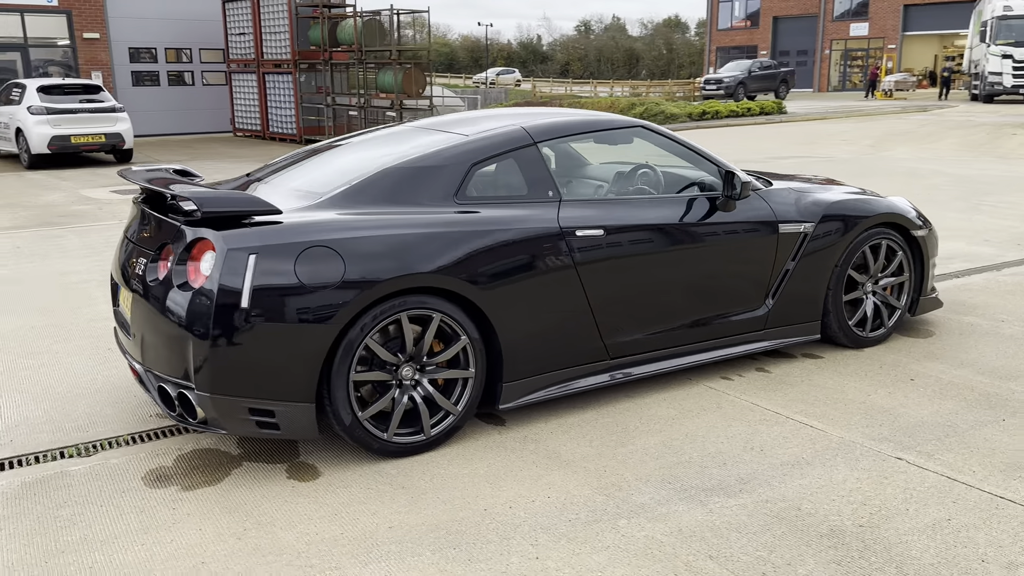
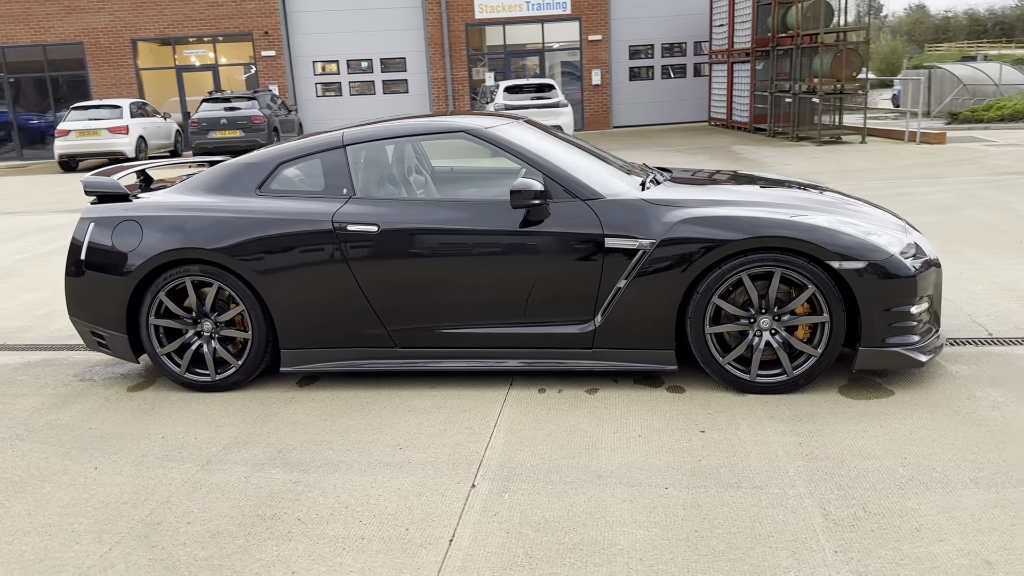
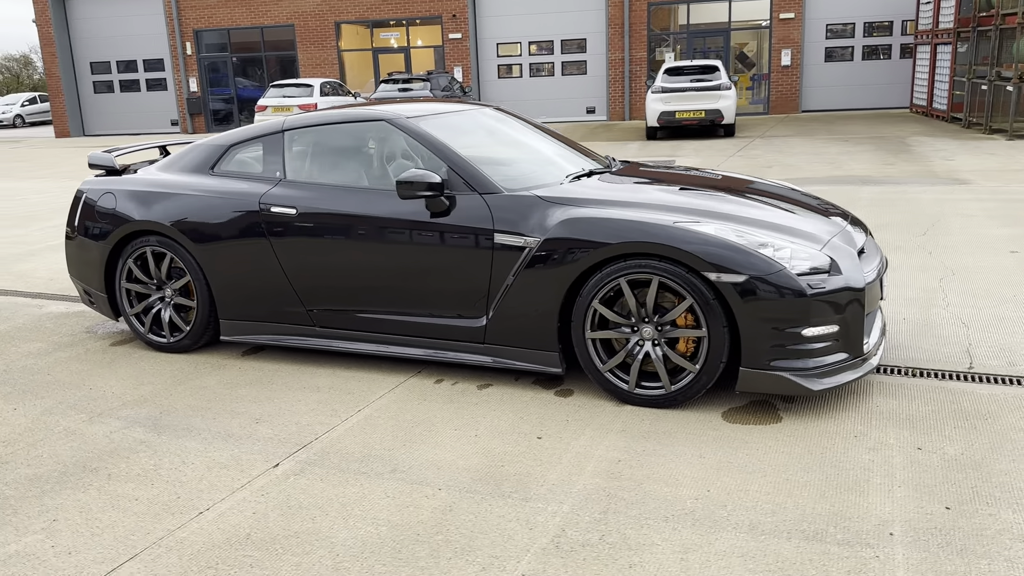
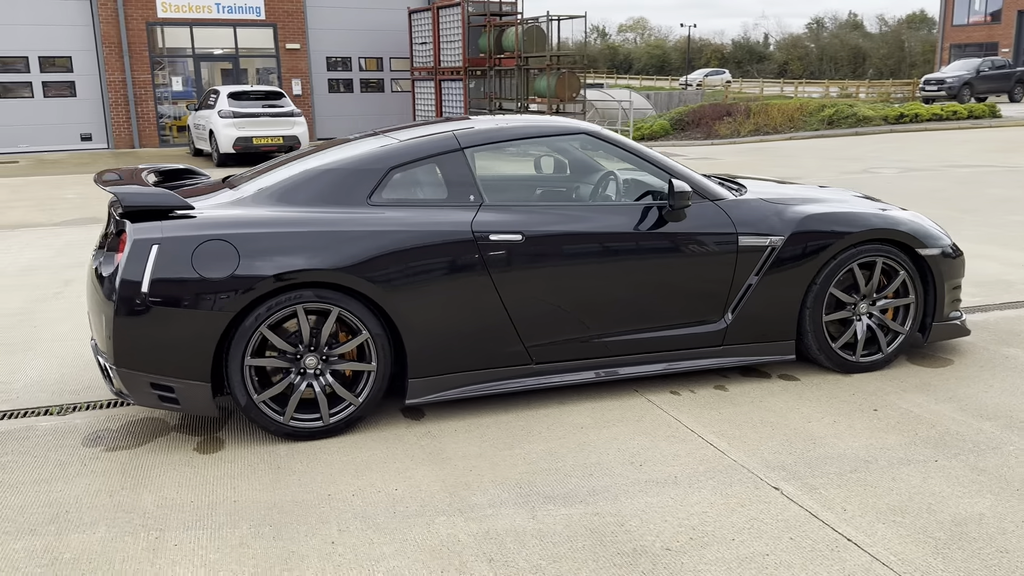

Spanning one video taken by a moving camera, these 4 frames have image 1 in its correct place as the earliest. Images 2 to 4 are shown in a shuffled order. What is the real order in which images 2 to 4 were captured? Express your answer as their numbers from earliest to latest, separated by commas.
4, 2, 3
